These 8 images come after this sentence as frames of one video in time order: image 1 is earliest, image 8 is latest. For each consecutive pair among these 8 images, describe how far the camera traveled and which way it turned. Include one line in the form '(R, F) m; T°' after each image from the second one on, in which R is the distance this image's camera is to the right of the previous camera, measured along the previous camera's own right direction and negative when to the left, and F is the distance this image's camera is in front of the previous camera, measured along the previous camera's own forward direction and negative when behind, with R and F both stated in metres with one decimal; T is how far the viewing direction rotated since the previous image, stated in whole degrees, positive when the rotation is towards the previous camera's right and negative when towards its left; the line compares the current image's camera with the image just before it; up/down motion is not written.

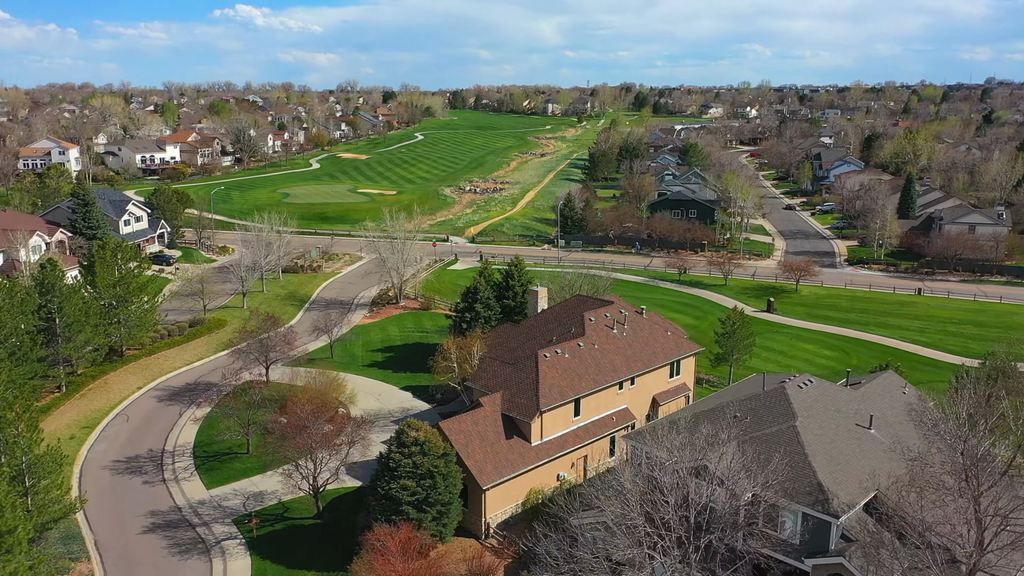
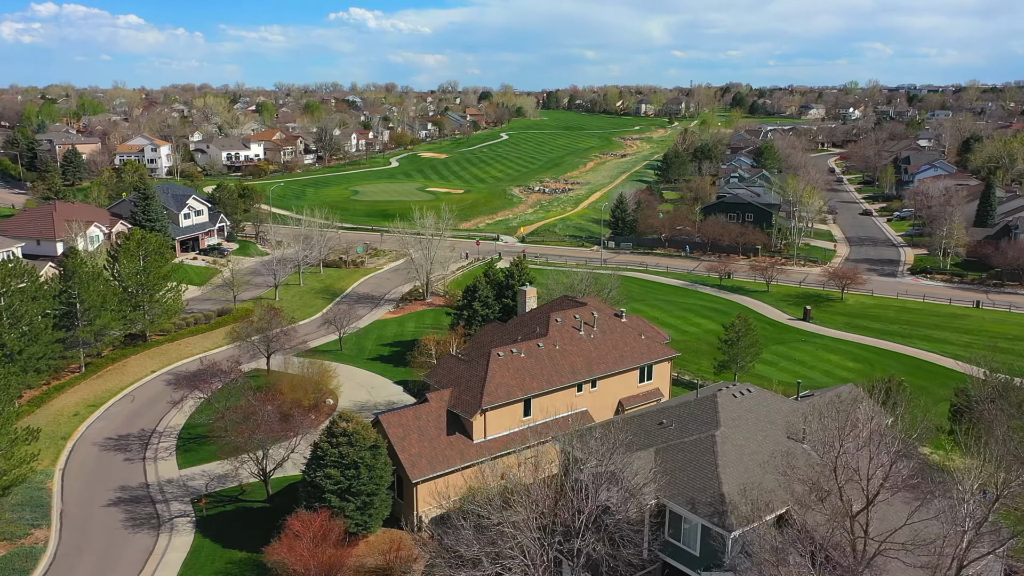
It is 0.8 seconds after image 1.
(+5.6, +0.1) m; -7°
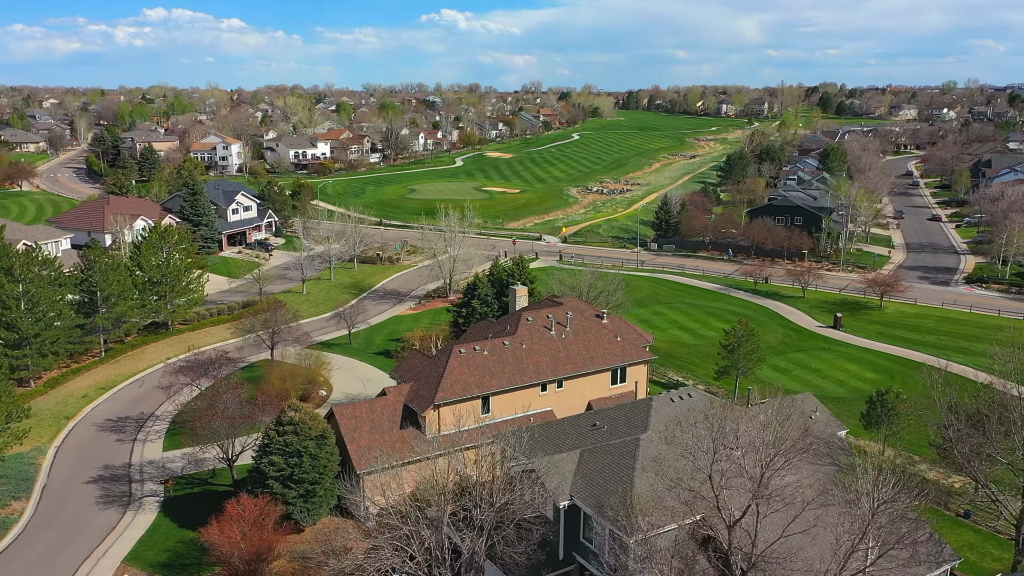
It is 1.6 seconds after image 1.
(+4.8, +0.1) m; -6°
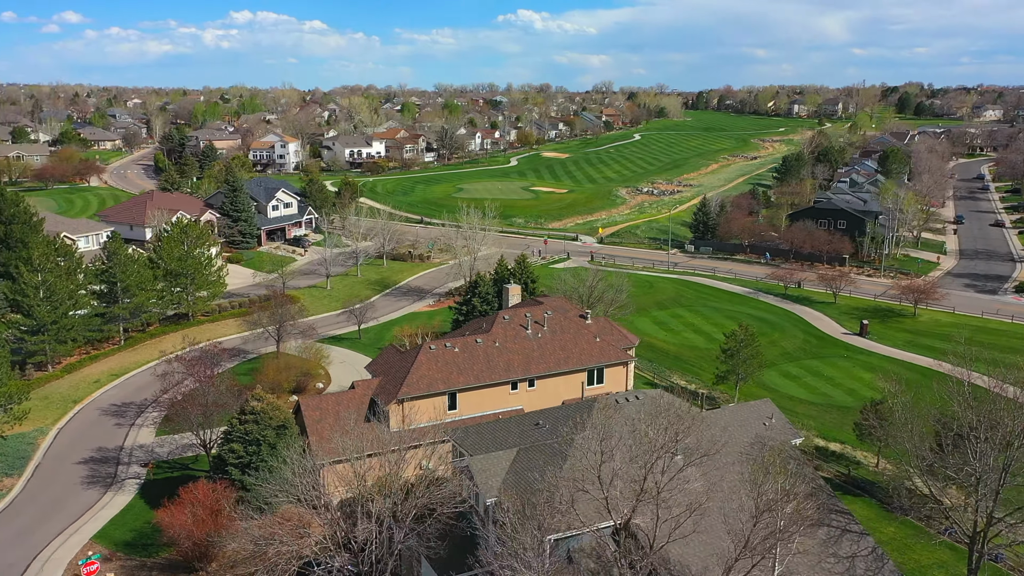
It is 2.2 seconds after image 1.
(+4.0, 0.0) m; -5°
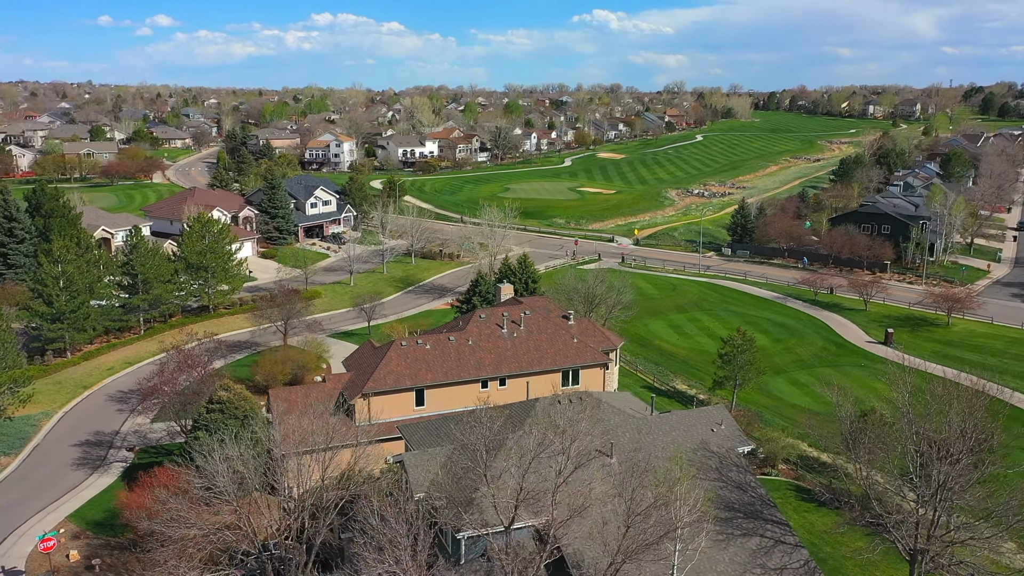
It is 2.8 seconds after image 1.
(+4.0, 0.0) m; -5°
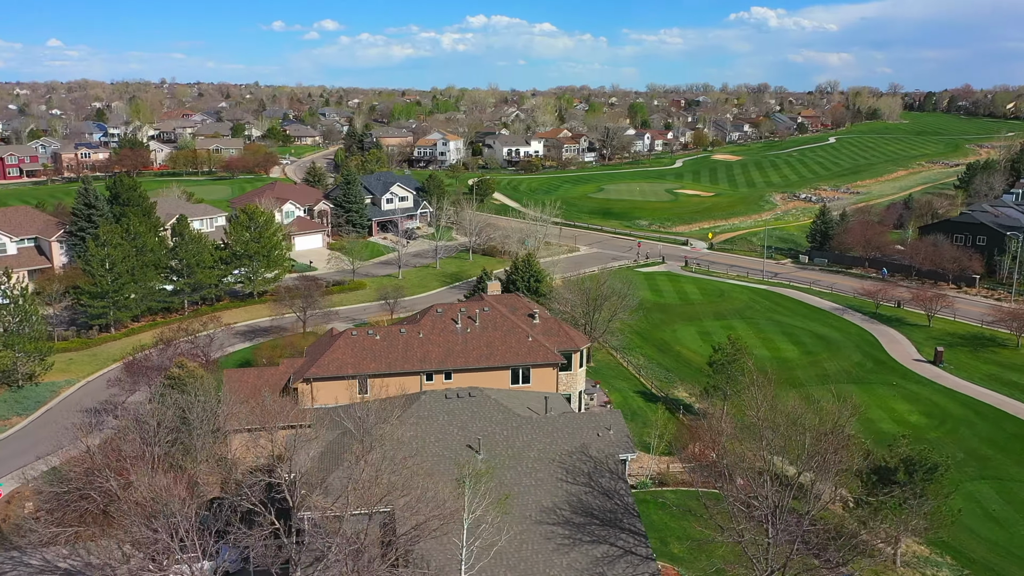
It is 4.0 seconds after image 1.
(+8.0, +0.4) m; -10°
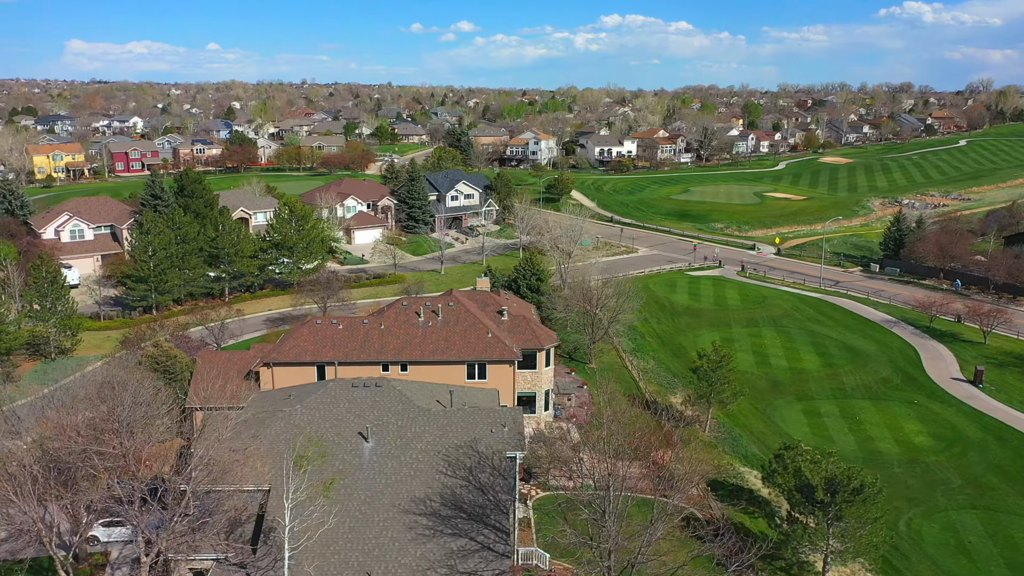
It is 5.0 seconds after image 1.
(+7.1, +0.3) m; -9°
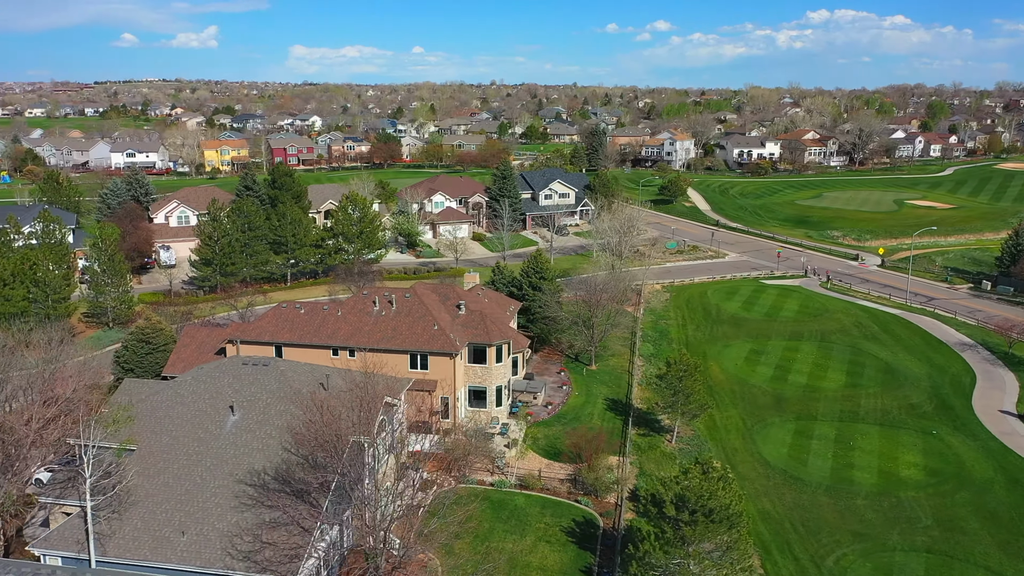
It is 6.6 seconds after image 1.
(+10.4, +0.8) m; -13°
